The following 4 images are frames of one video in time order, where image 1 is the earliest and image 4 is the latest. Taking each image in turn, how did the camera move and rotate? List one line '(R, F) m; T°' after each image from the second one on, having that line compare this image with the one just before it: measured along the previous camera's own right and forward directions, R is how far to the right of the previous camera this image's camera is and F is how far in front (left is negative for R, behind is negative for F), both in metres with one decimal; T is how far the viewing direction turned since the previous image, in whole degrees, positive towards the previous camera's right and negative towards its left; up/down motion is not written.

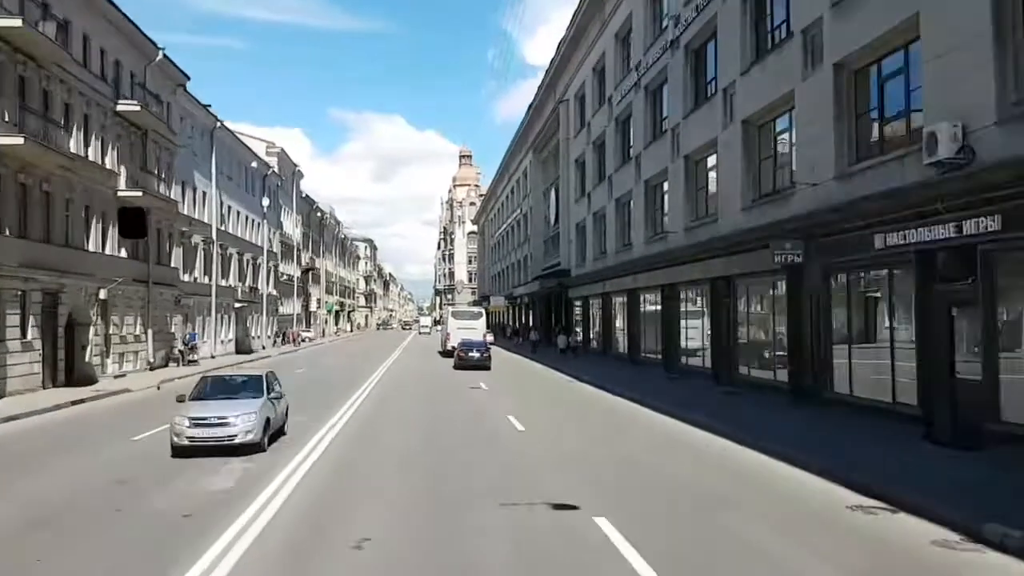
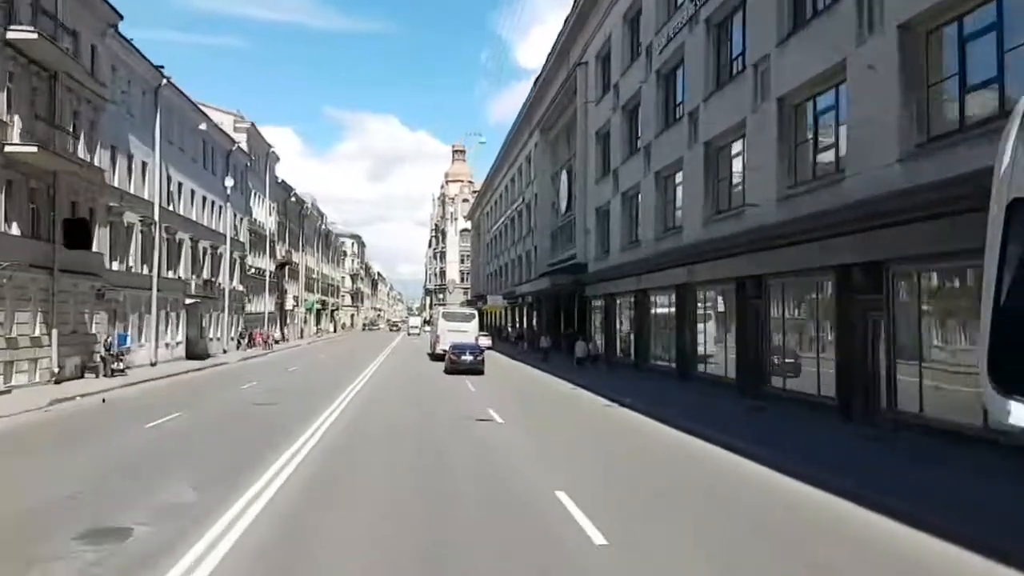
(-0.3, +3.2) m; +1°
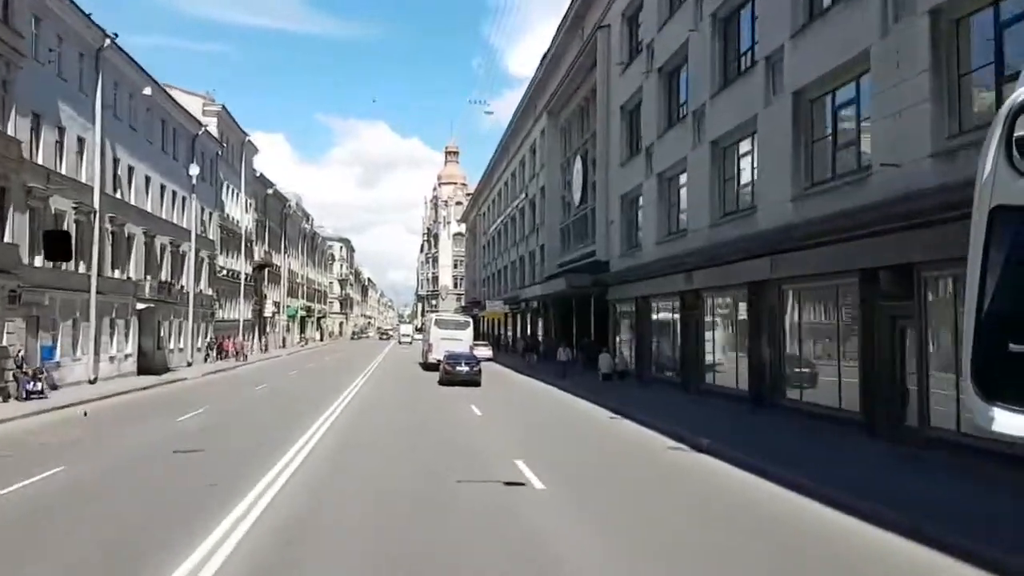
(-0.3, +2.5) m; 0°
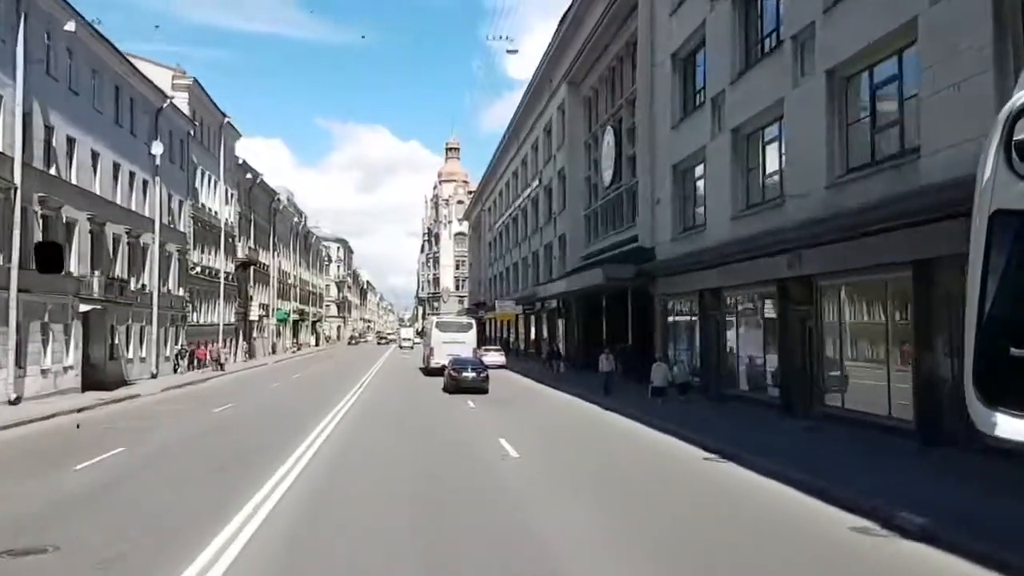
(-0.3, +2.6) m; 0°
